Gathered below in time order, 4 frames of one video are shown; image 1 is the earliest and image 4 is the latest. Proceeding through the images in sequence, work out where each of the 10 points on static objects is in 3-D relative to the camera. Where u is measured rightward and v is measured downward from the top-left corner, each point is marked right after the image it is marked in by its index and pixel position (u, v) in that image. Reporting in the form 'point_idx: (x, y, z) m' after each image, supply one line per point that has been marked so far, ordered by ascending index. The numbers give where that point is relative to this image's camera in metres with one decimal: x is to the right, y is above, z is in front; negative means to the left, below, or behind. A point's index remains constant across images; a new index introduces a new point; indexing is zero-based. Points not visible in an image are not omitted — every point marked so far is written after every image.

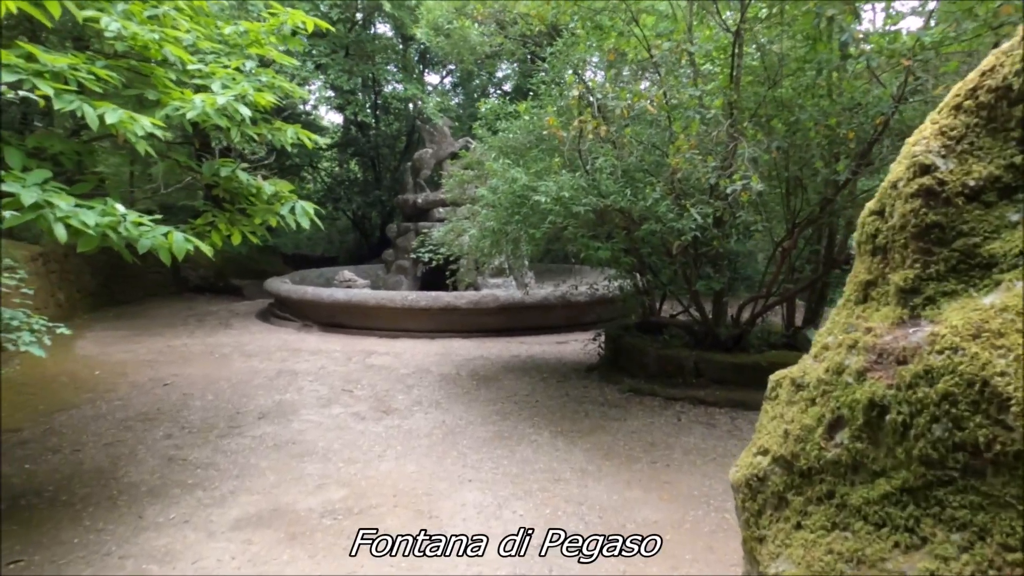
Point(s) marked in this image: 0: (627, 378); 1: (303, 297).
0: (+0.8, -0.6, +4.7) m
1: (-2.3, -0.1, +7.3) m
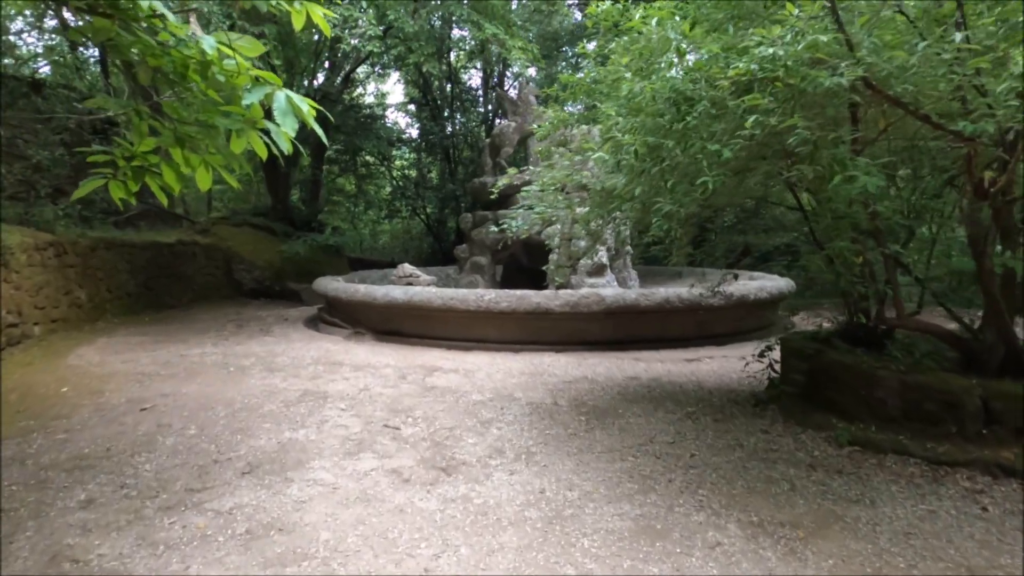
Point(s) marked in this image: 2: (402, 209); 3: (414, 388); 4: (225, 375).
0: (+1.4, -0.6, +2.8) m
1: (-1.4, -0.1, +5.8) m
2: (-1.8, +1.3, +11.0) m
3: (-0.6, -0.6, +3.9) m
4: (-1.9, -0.6, +4.3) m
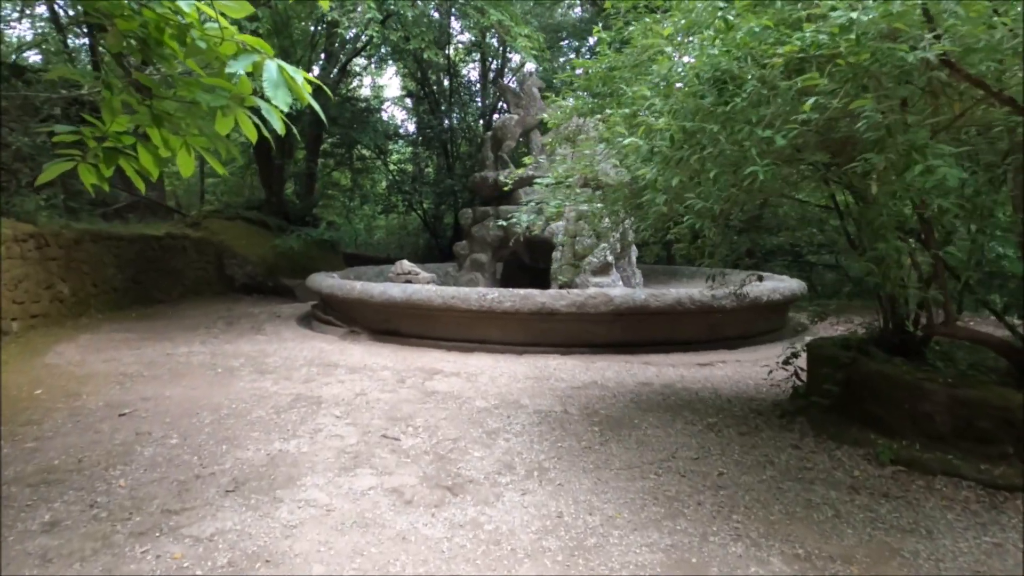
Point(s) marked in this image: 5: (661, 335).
0: (+1.4, -0.6, +2.6) m
1: (-1.4, -0.1, +5.5) m
2: (-1.8, +1.4, +10.8) m
3: (-0.5, -0.6, +3.7) m
4: (-1.8, -0.5, +4.1) m
5: (+1.1, -0.4, +5.0) m
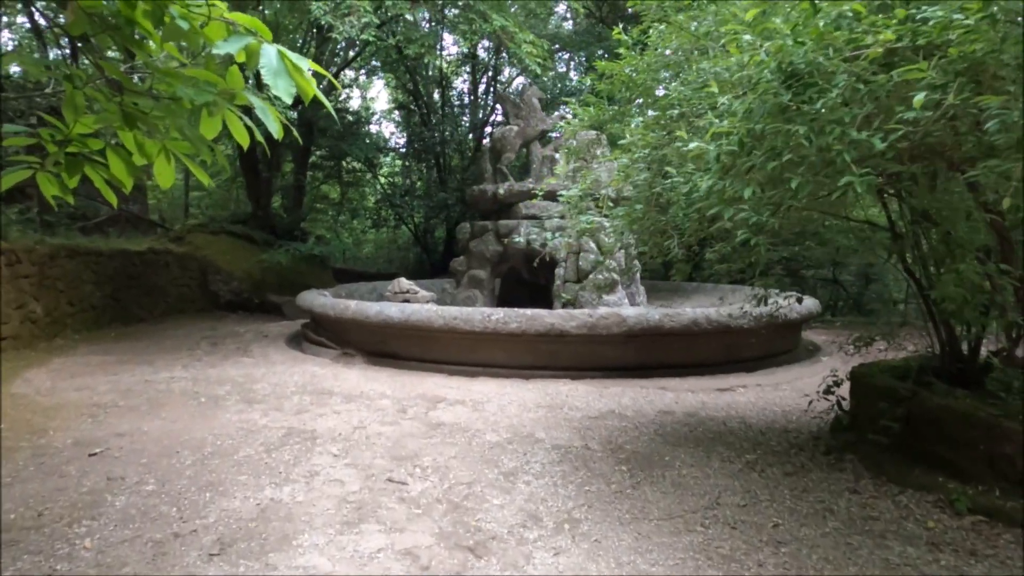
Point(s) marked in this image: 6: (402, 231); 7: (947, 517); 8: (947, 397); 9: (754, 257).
0: (+1.5, -0.7, +2.3) m
1: (-1.3, -0.2, +5.2) m
2: (-1.9, +1.1, +10.5) m
3: (-0.5, -0.7, +3.4) m
4: (-1.8, -0.7, +3.7) m
5: (+1.2, -0.5, +4.7) m
6: (-1.8, +0.9, +10.8) m
7: (+1.4, -0.7, +2.2) m
8: (+1.6, -0.4, +2.5) m
9: (+1.0, +0.1, +2.7) m
